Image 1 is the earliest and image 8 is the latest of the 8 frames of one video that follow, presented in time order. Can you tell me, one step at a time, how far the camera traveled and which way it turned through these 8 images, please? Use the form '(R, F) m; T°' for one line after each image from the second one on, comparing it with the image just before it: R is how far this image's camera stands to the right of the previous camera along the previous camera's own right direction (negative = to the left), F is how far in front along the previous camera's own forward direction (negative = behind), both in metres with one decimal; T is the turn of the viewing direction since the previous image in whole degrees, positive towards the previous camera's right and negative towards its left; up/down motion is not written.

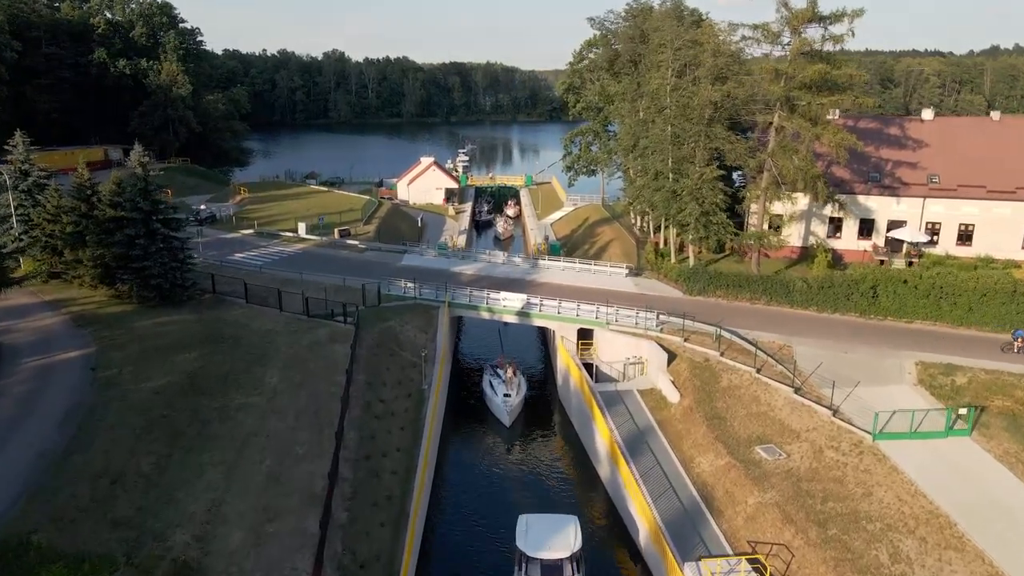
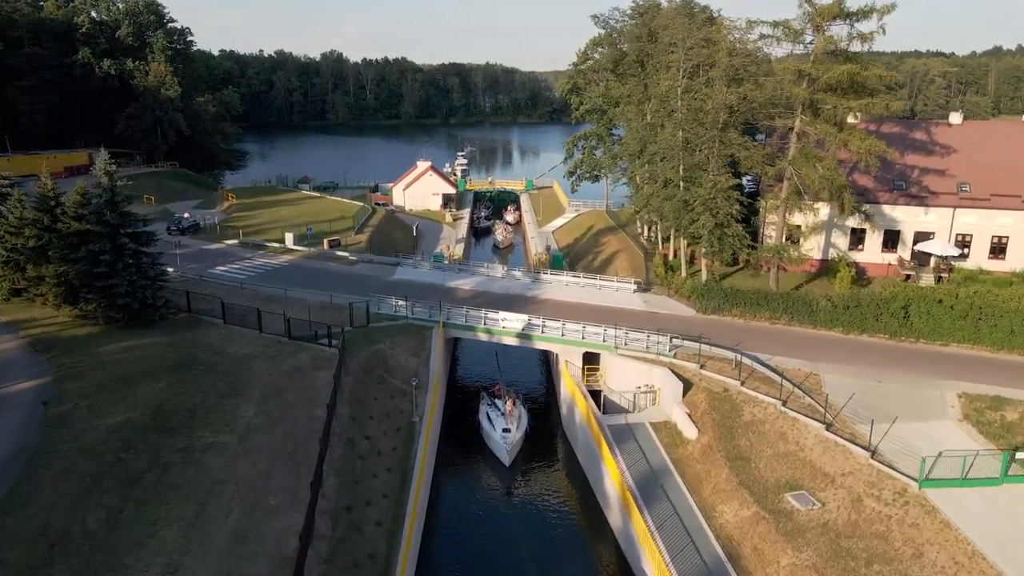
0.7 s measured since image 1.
(0.0, +2.8) m; 0°
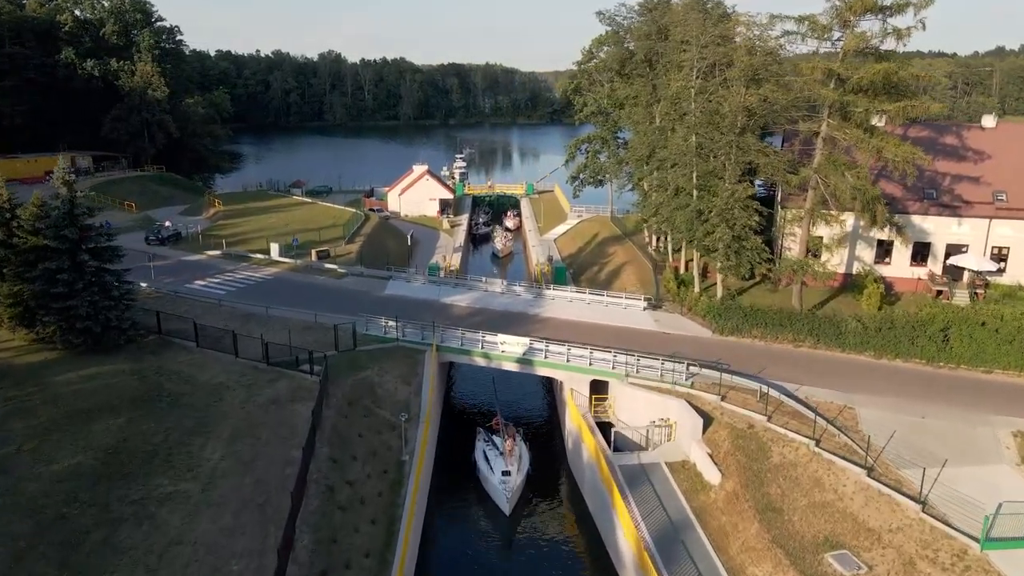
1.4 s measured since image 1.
(0.0, +2.9) m; 0°
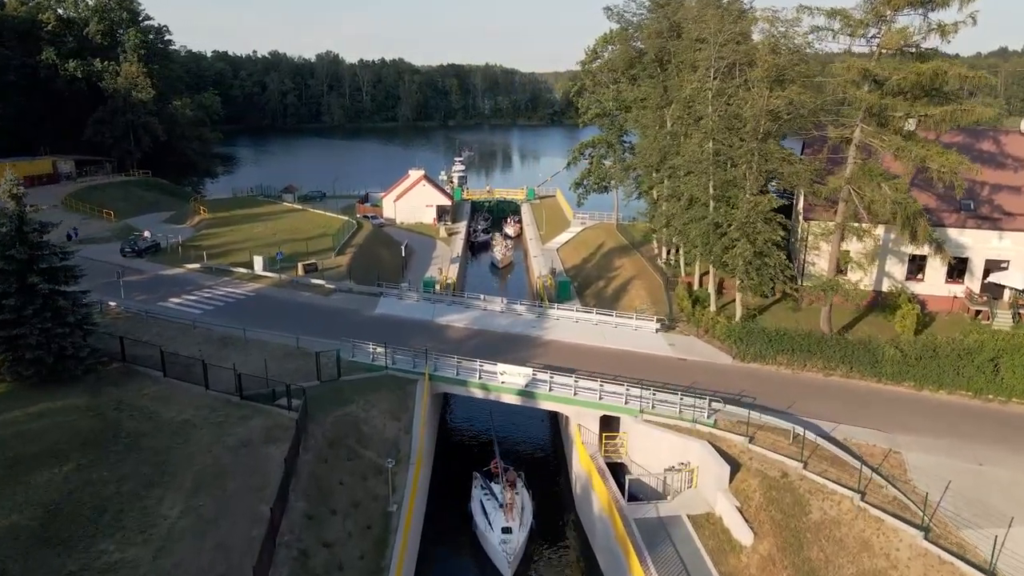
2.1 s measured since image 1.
(-0.1, +2.9) m; 0°
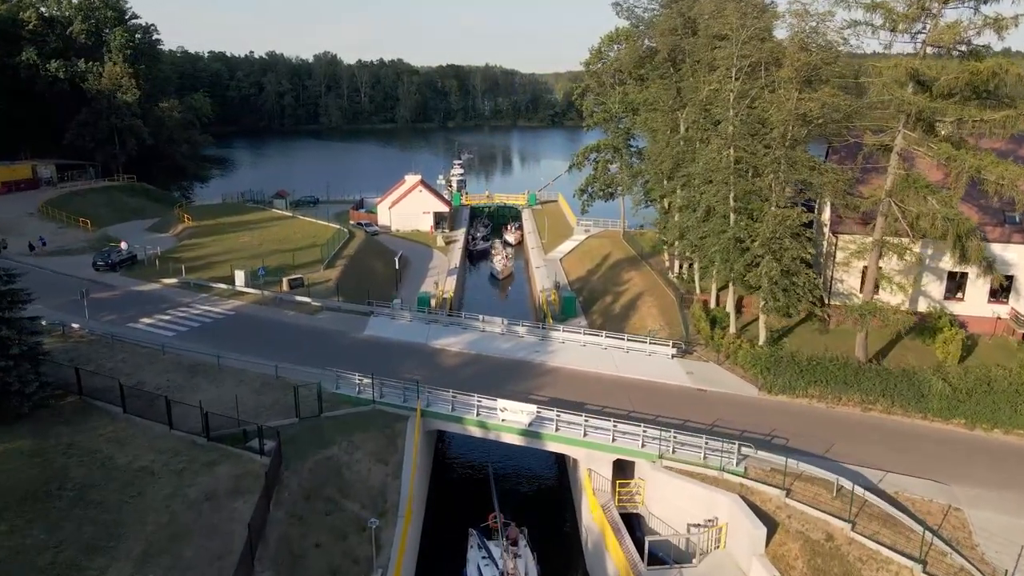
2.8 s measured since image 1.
(-0.1, +3.0) m; 0°
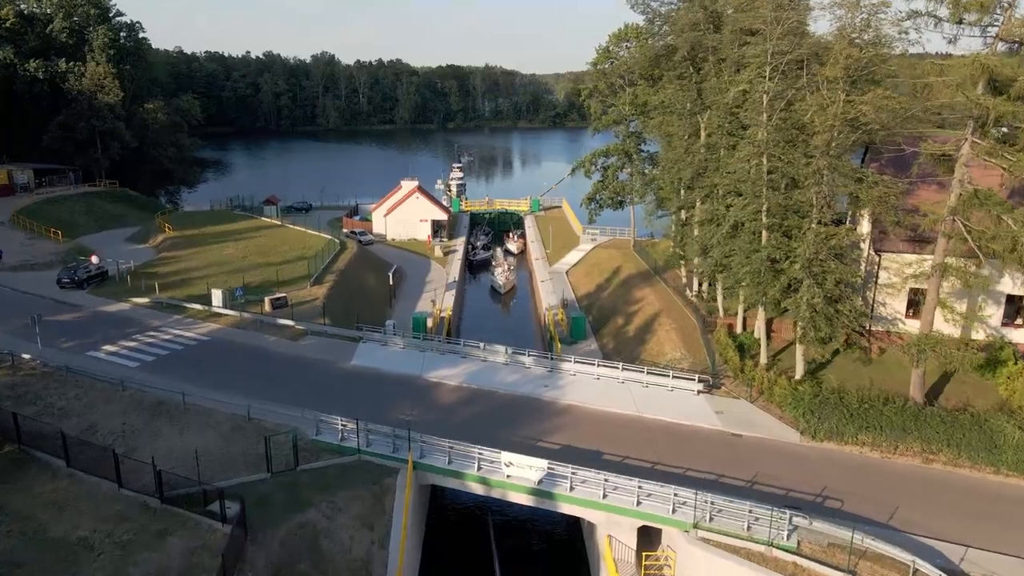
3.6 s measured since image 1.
(-0.3, +3.4) m; 0°
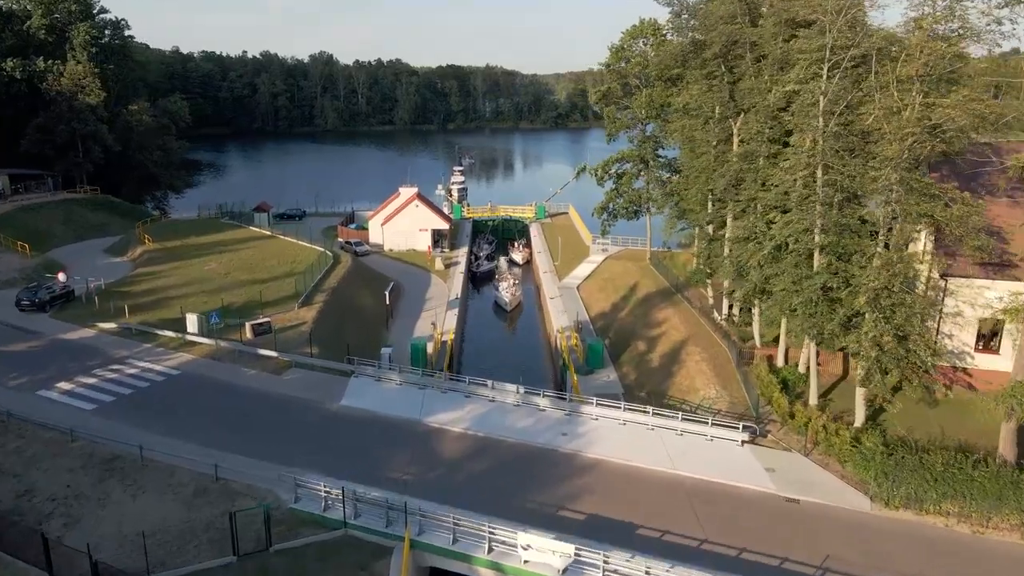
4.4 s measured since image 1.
(-0.6, +3.7) m; 0°
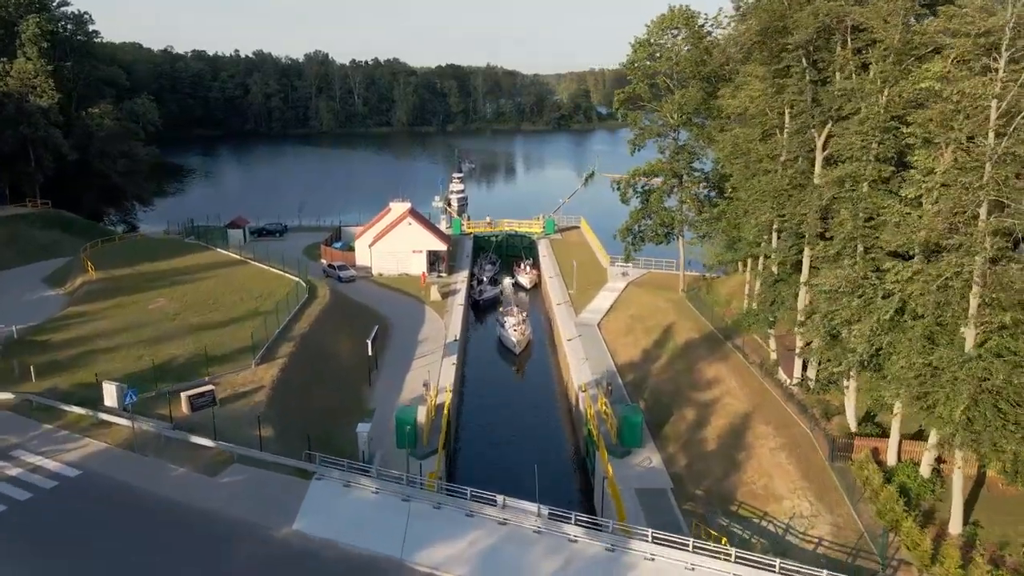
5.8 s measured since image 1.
(-0.6, +7.2) m; 0°
